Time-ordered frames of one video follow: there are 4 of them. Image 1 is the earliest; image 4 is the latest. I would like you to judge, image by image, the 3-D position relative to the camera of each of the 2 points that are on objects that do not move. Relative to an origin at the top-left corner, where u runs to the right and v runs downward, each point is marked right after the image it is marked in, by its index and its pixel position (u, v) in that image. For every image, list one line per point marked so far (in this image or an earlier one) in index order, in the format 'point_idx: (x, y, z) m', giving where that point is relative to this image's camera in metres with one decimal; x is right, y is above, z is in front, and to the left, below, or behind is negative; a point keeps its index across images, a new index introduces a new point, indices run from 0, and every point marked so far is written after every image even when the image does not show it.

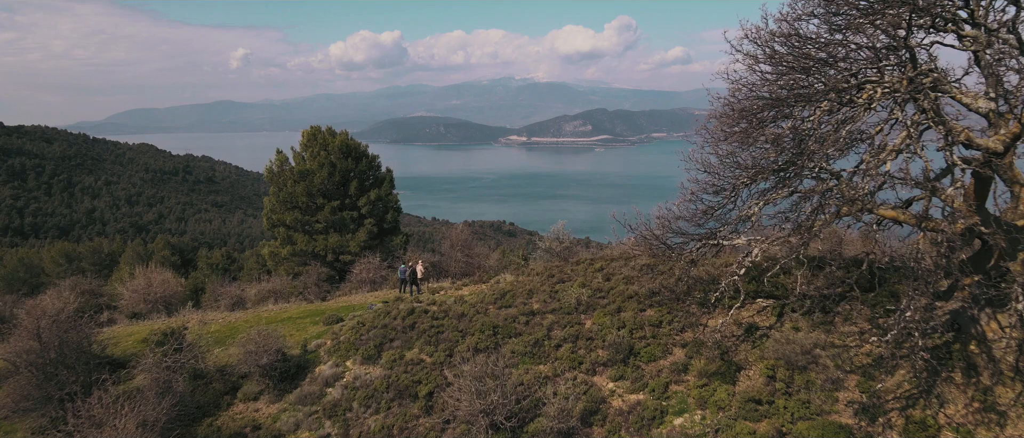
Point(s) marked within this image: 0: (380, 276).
0: (-4.0, -1.7, +14.8) m
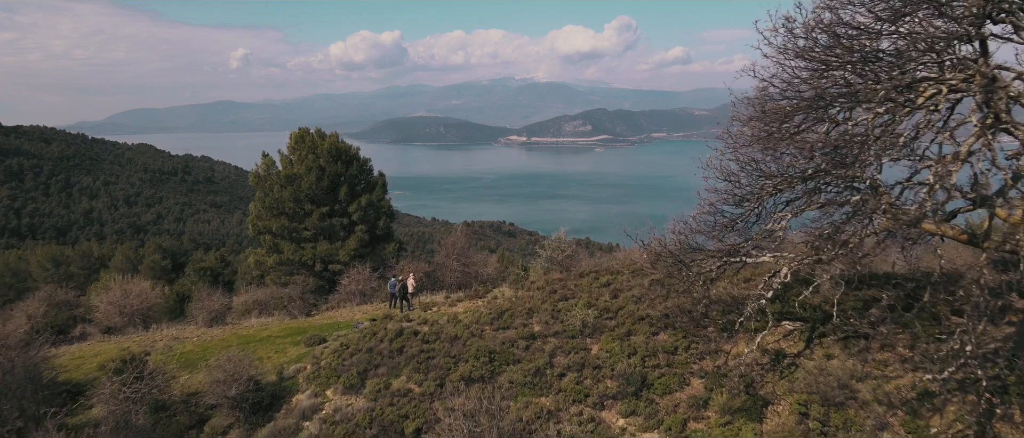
0: (-4.0, -1.9, +13.9) m
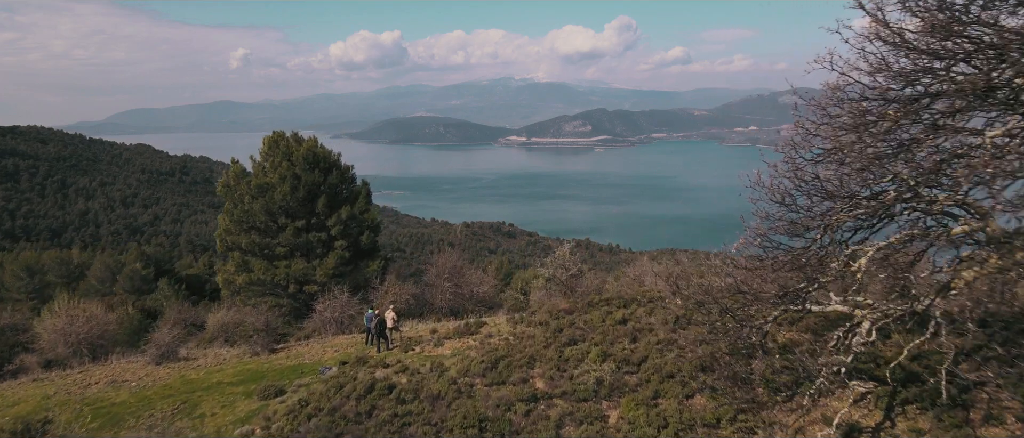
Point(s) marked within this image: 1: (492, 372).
0: (-4.0, -2.4, +12.2) m
1: (-0.3, -2.3, +7.5) m
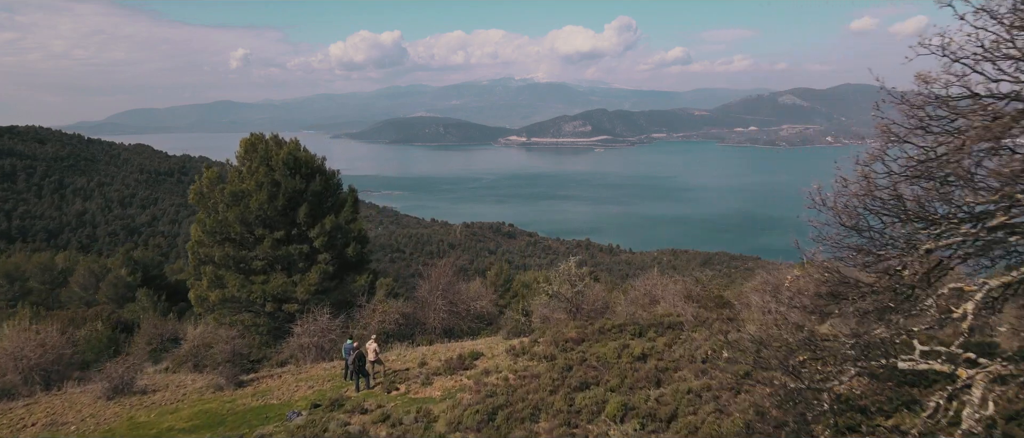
0: (-4.0, -2.6, +10.9) m
1: (-0.3, -2.6, +6.2) m
